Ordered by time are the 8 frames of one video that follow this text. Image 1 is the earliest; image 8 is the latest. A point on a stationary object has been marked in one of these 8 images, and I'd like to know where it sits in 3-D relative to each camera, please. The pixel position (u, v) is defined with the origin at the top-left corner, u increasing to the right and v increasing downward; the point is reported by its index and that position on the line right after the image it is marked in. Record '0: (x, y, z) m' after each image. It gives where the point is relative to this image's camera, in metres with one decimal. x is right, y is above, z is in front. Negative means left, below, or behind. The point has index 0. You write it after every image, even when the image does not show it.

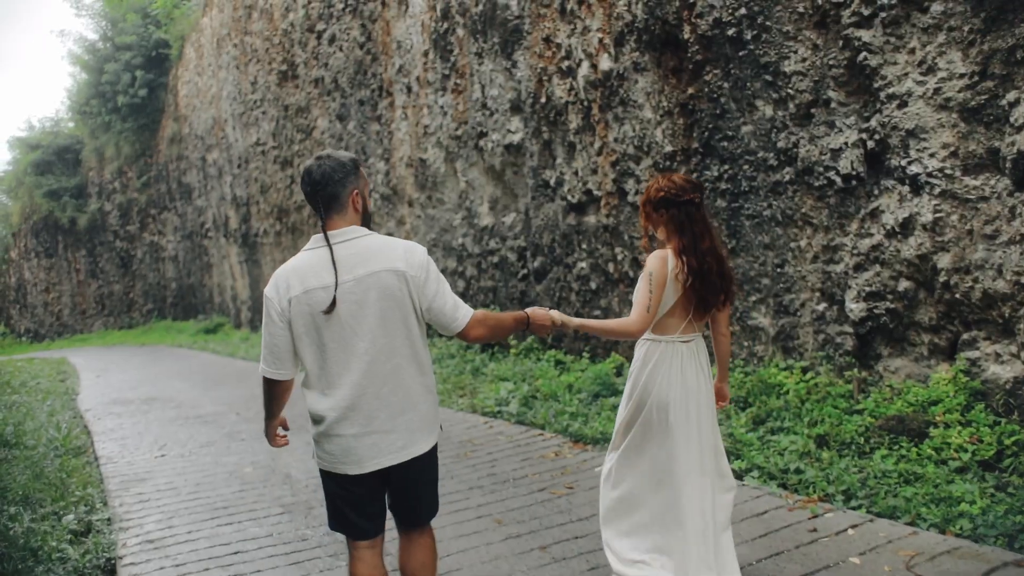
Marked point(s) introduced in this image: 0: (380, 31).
0: (-2.3, +4.5, +15.4) m
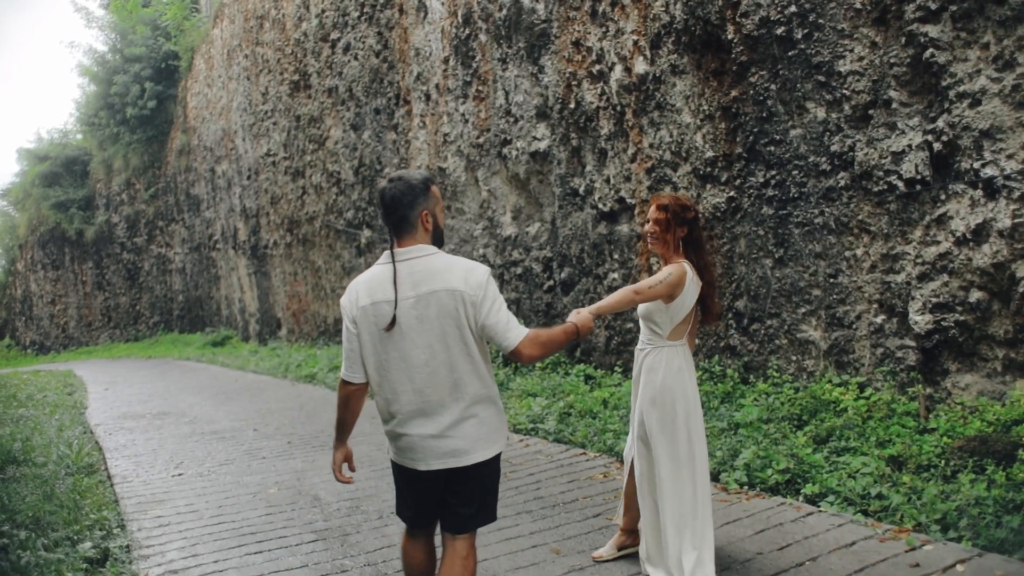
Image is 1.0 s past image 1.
0: (-1.9, +4.3, +15.1) m
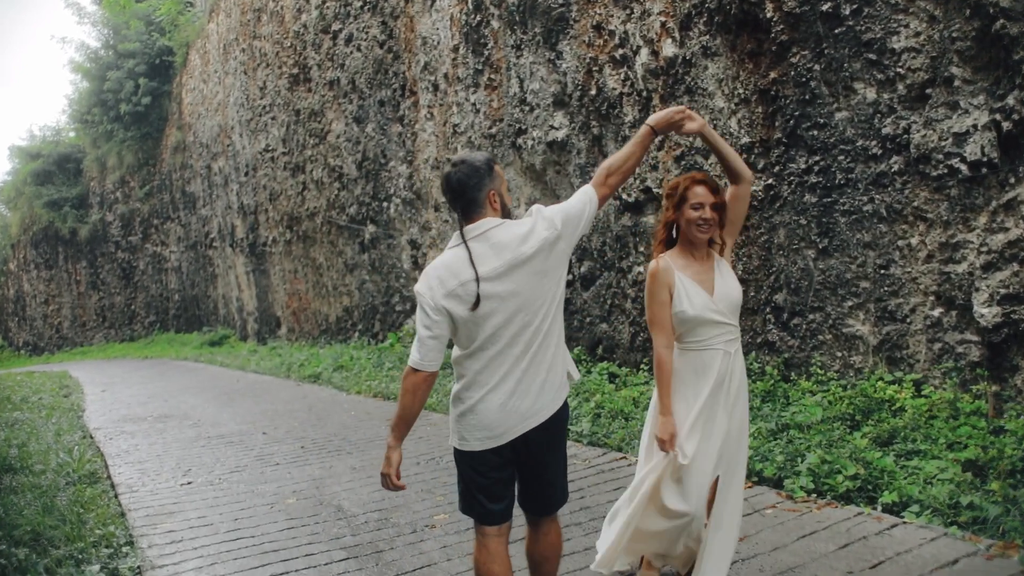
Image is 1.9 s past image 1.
0: (-1.8, +4.3, +14.6) m
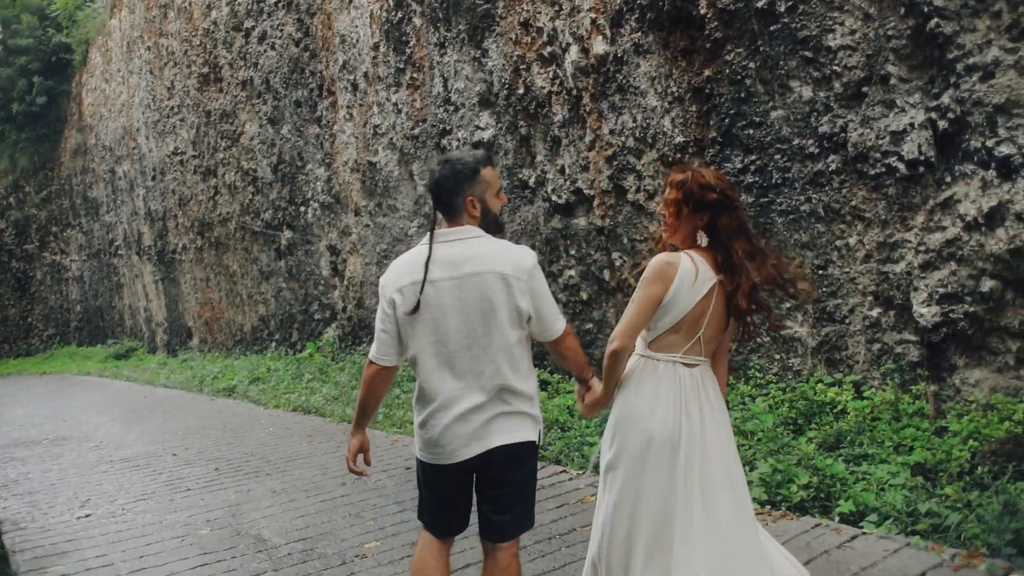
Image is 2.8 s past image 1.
0: (-3.1, +4.2, +14.1) m
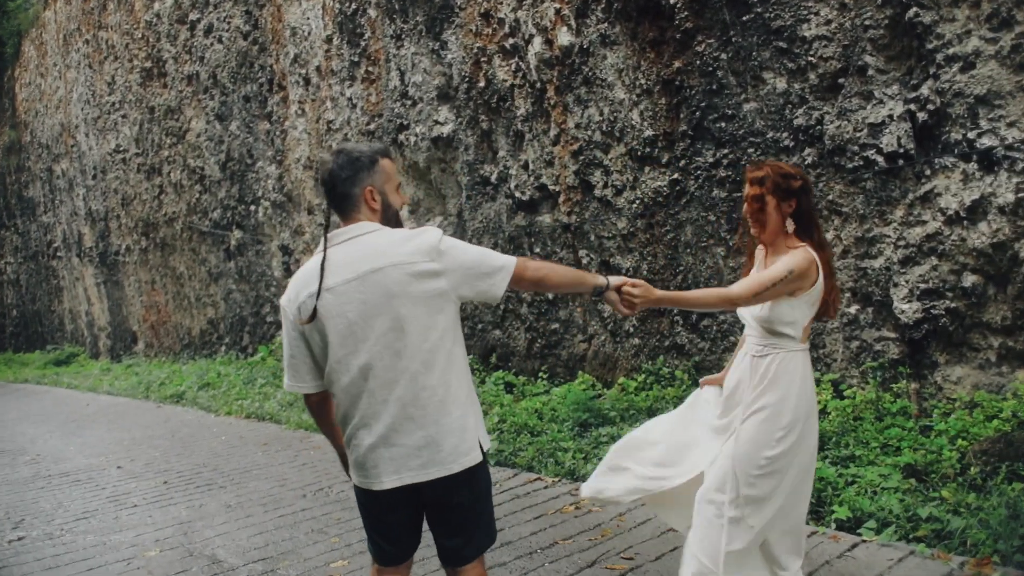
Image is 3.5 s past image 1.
0: (-3.7, +4.2, +13.6) m
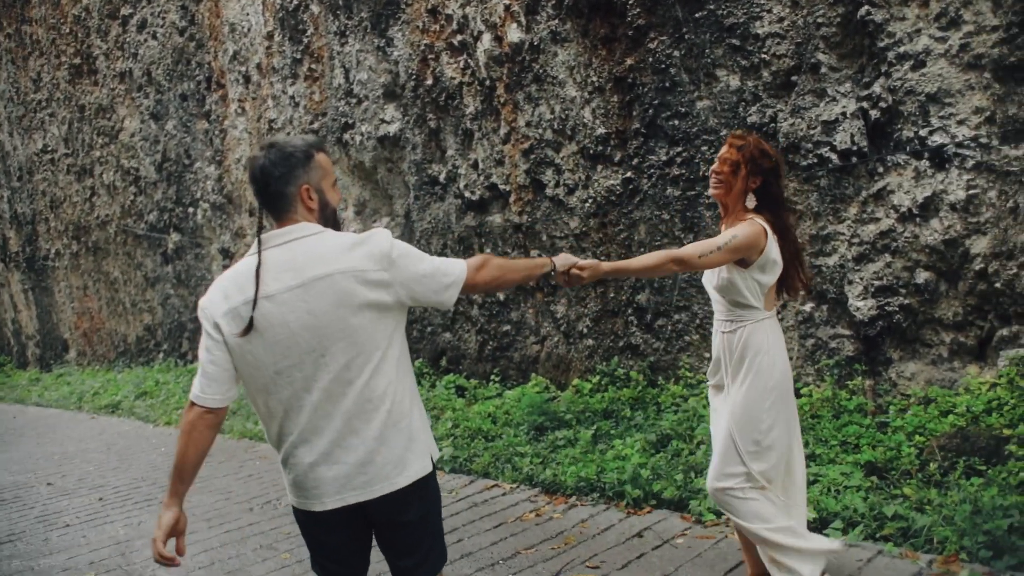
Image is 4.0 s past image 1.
0: (-4.6, +4.1, +13.2) m
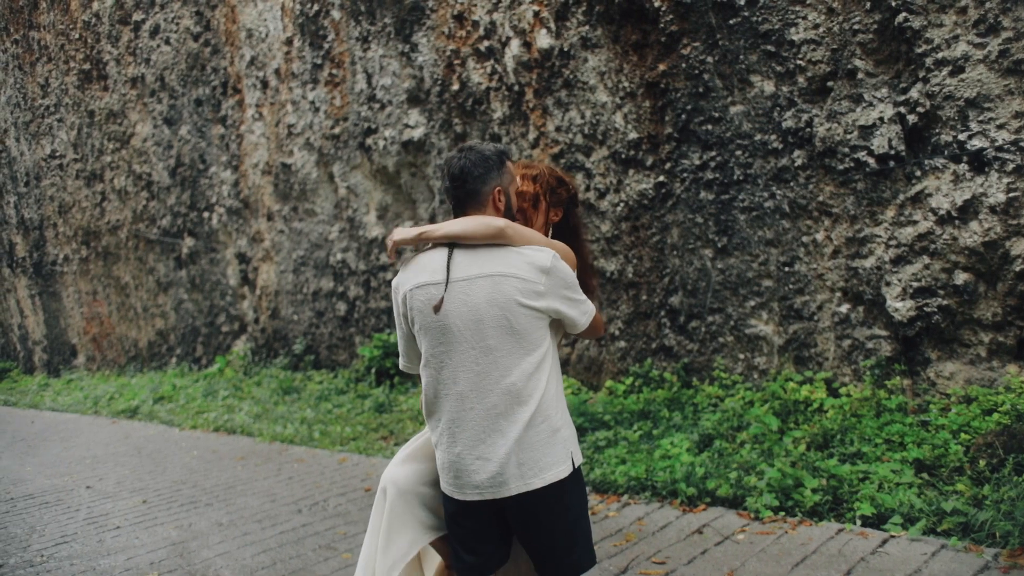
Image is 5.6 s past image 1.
0: (-4.4, +4.0, +13.3) m
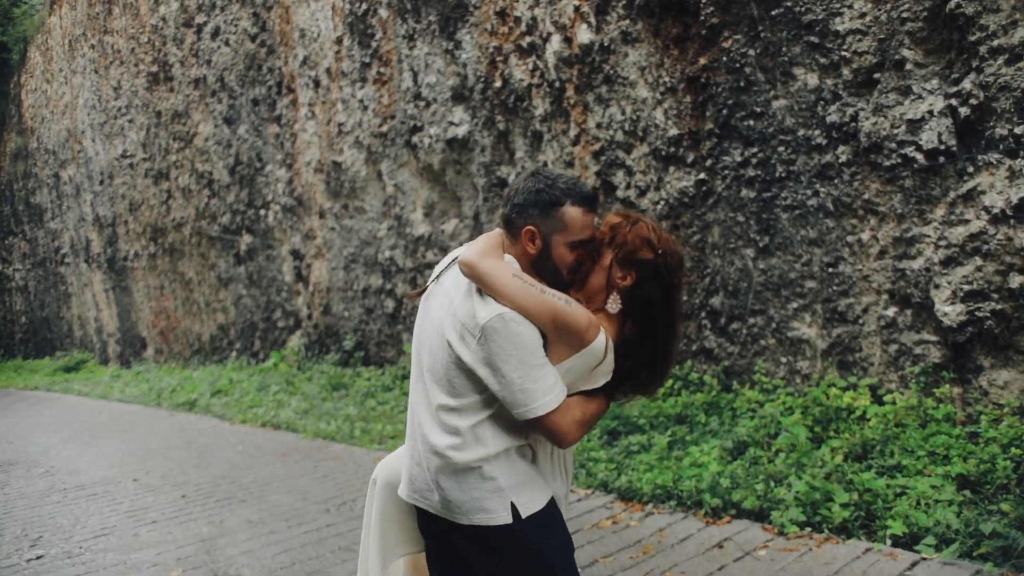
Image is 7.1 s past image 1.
0: (-3.6, +4.1, +13.5) m
